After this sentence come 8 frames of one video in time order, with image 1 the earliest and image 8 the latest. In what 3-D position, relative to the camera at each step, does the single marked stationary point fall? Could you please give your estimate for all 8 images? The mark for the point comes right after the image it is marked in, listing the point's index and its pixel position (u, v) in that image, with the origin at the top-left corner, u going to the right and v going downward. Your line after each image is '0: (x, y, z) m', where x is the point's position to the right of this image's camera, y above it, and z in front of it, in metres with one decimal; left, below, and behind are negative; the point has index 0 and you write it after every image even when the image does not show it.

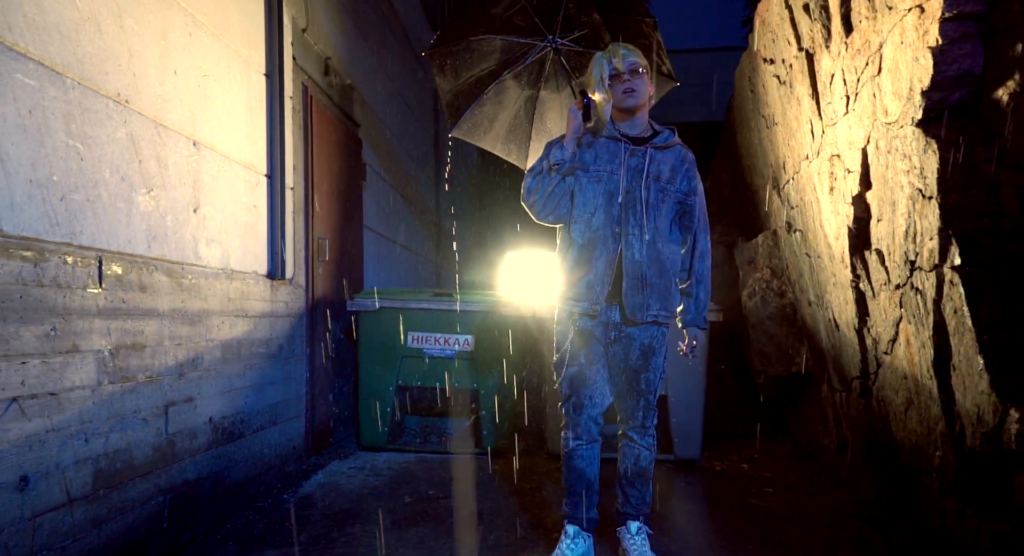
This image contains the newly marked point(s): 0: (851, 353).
0: (+1.9, -0.4, +4.1) m
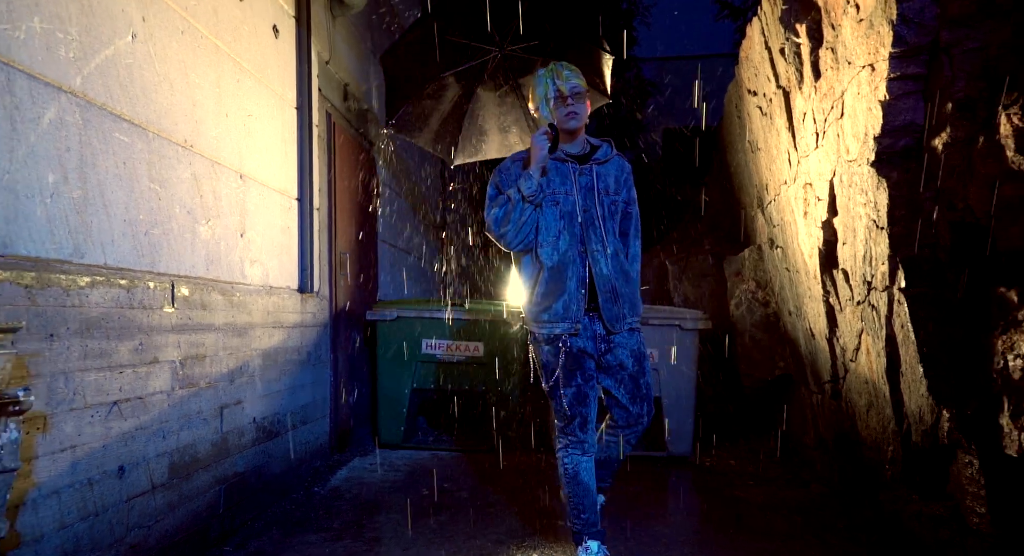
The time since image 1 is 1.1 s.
0: (+2.0, -0.5, +4.6) m
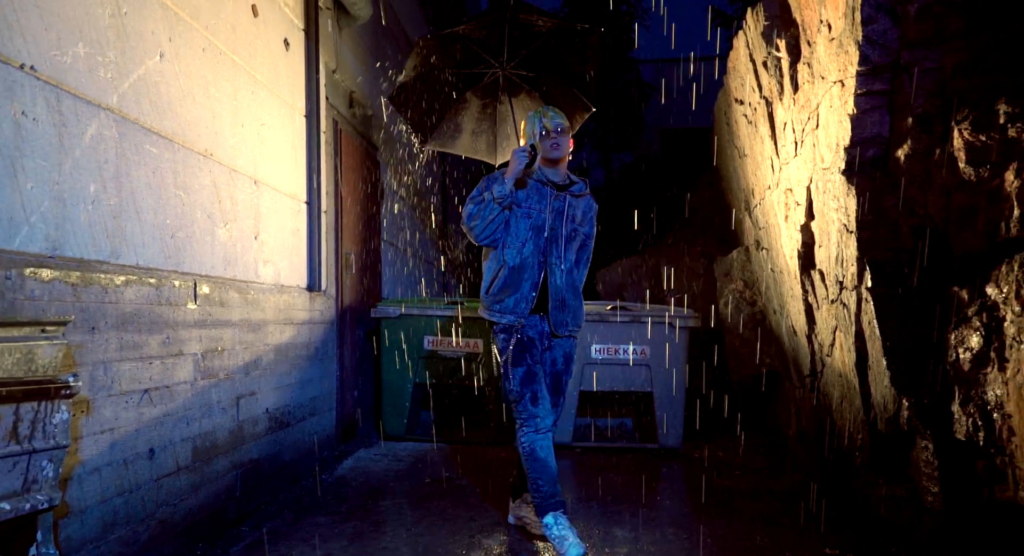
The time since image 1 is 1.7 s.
0: (+1.9, -0.5, +4.9) m
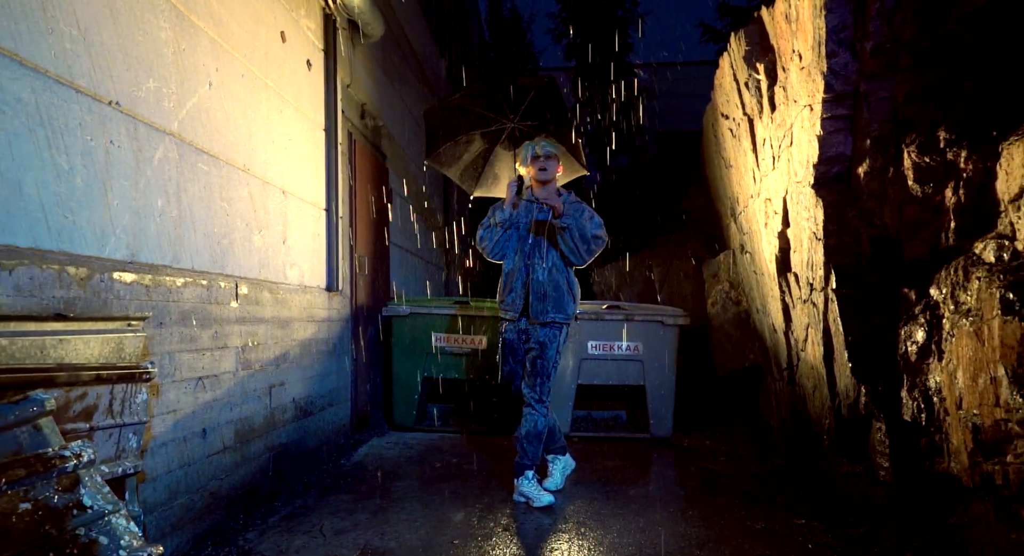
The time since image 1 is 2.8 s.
0: (+2.0, -0.5, +5.4) m
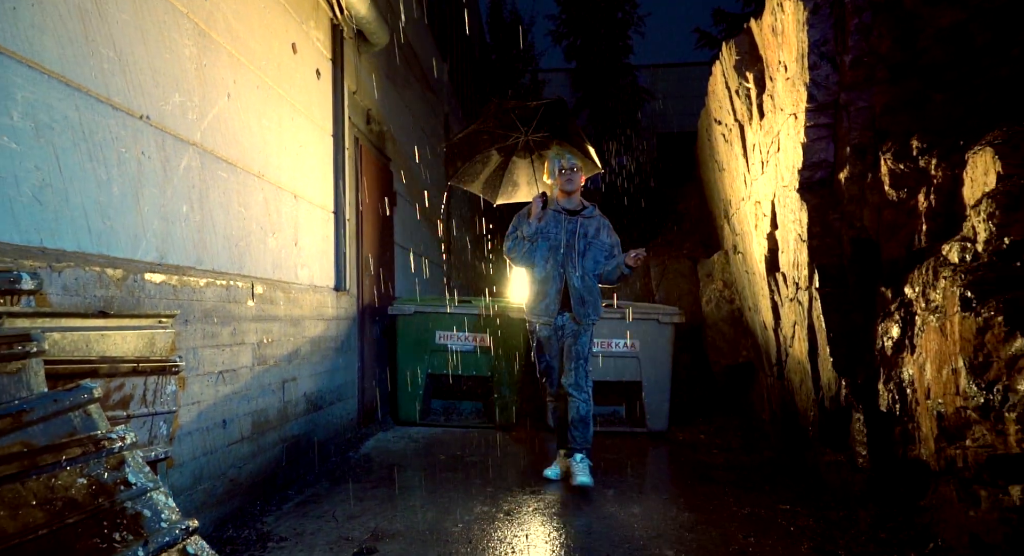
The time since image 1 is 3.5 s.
0: (+2.0, -0.5, +5.6) m
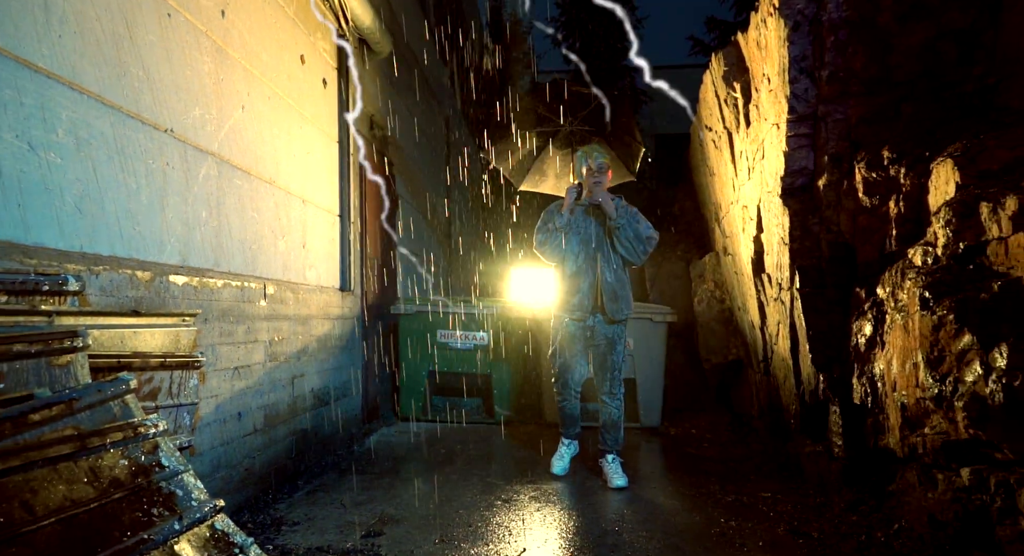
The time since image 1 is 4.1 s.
0: (+2.0, -0.5, +5.9) m
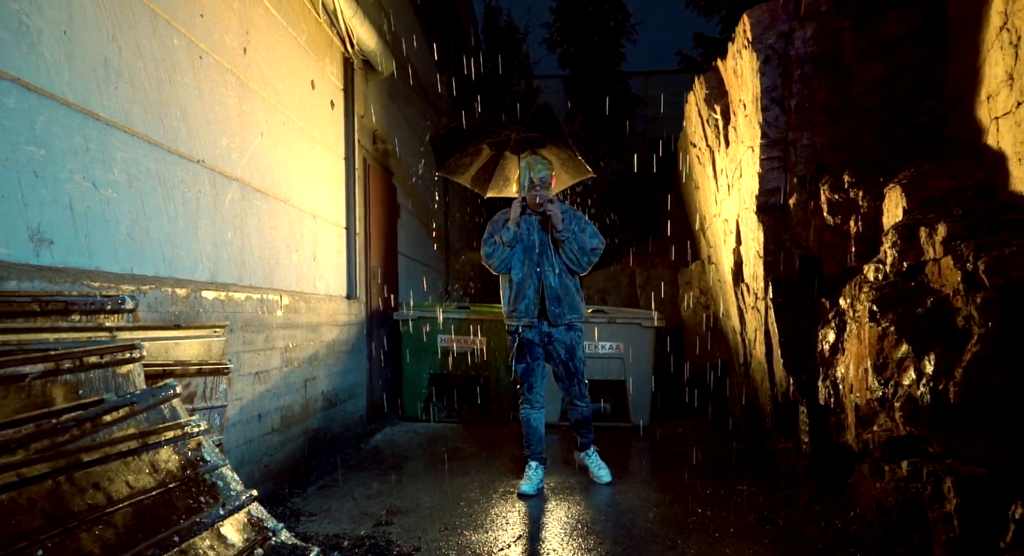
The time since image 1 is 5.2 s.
0: (+1.9, -0.6, +6.3) m
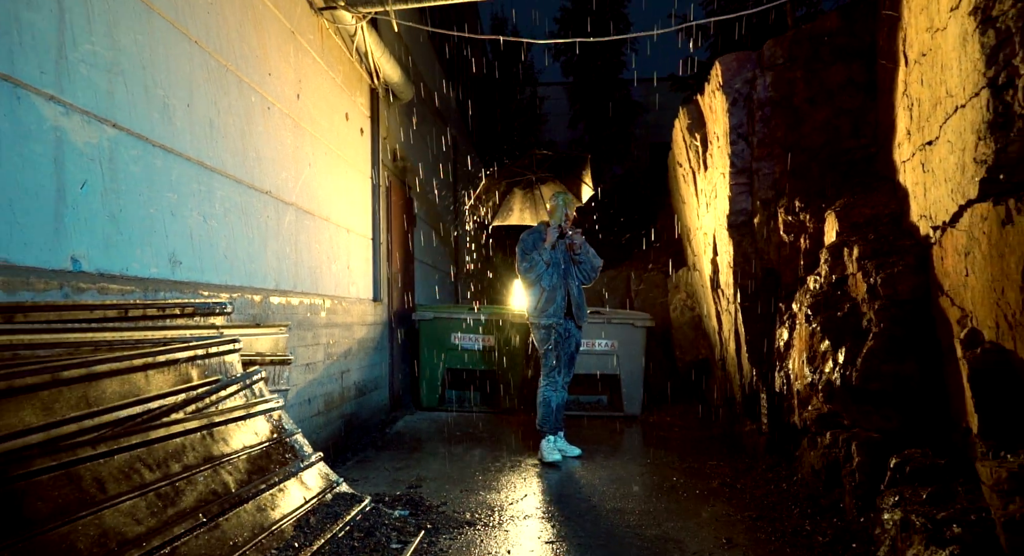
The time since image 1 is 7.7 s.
0: (+2.0, -0.6, +7.1) m
